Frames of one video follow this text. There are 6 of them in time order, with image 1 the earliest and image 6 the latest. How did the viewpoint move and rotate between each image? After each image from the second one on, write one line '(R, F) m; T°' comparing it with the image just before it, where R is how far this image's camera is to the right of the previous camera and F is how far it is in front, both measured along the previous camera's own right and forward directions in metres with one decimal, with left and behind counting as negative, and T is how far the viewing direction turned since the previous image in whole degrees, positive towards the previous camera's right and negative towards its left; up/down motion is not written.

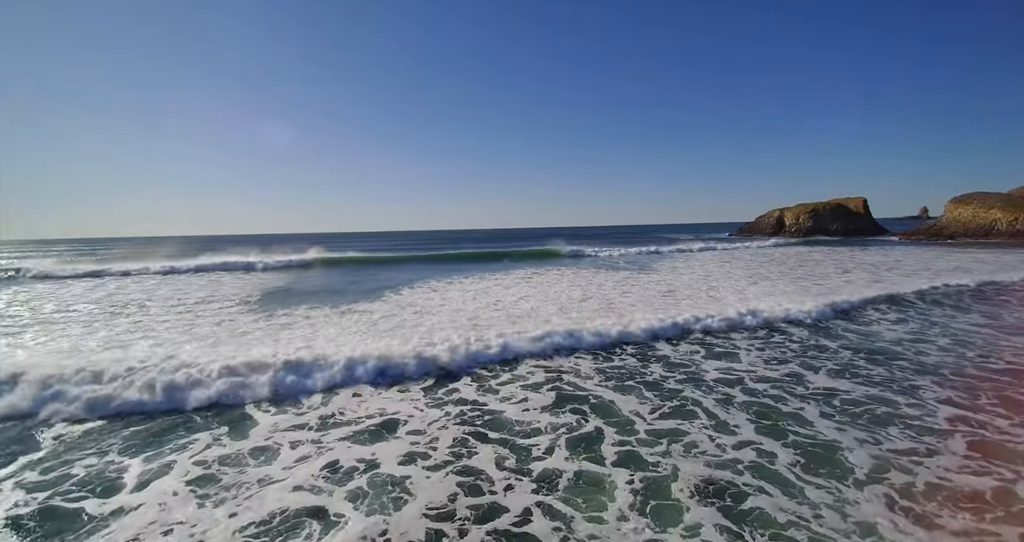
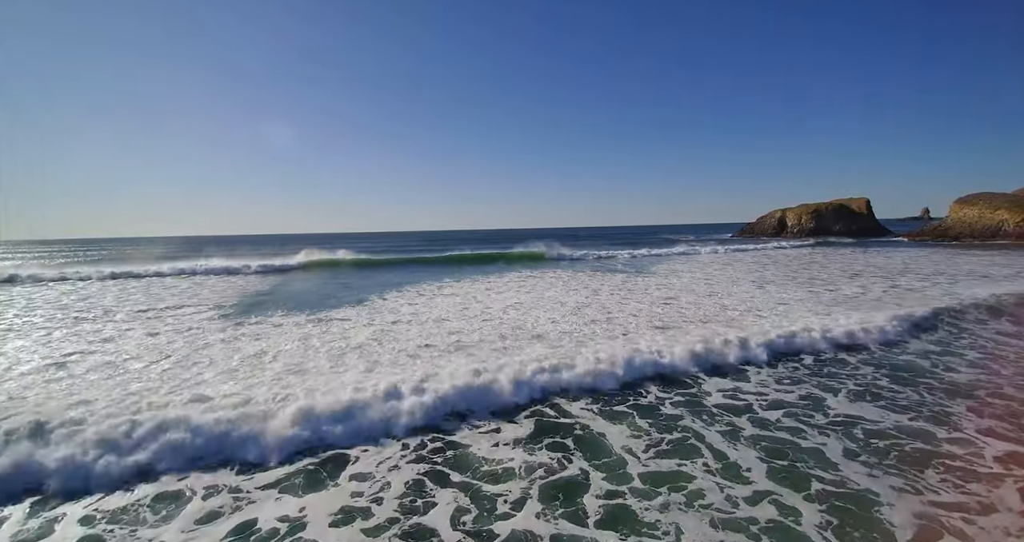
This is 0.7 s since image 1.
(+0.3, +0.8) m; 0°
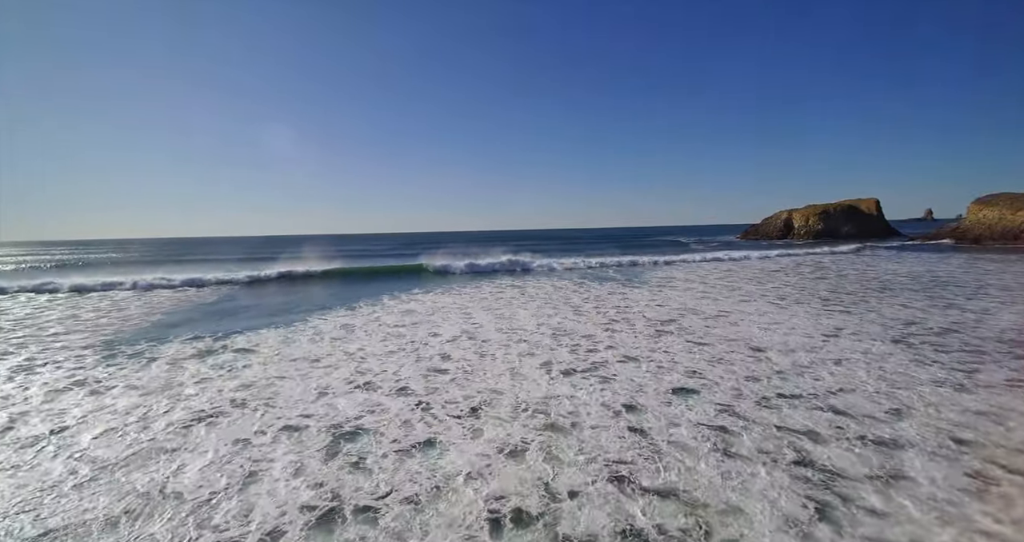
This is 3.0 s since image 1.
(+0.9, +2.4) m; 0°
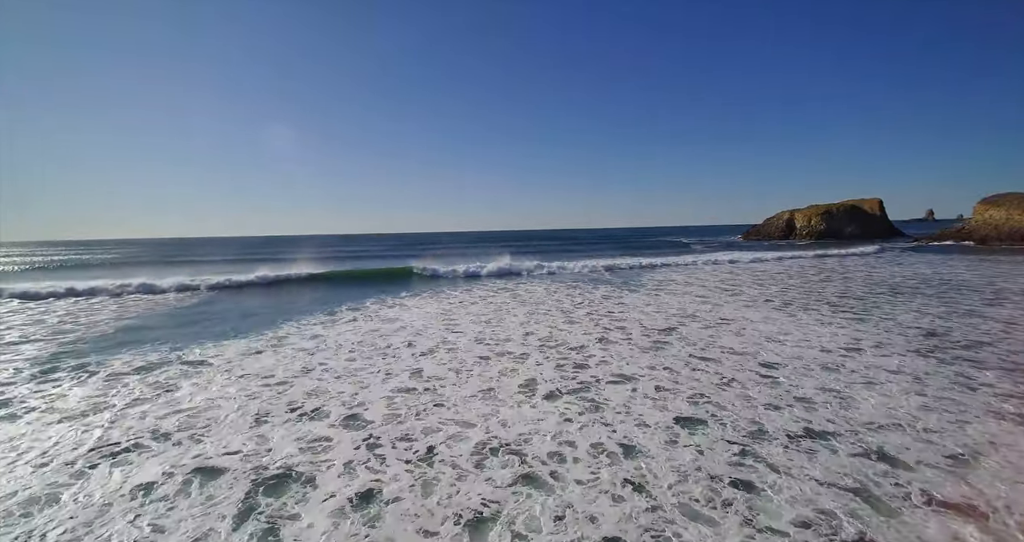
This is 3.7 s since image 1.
(+0.3, +0.8) m; 0°
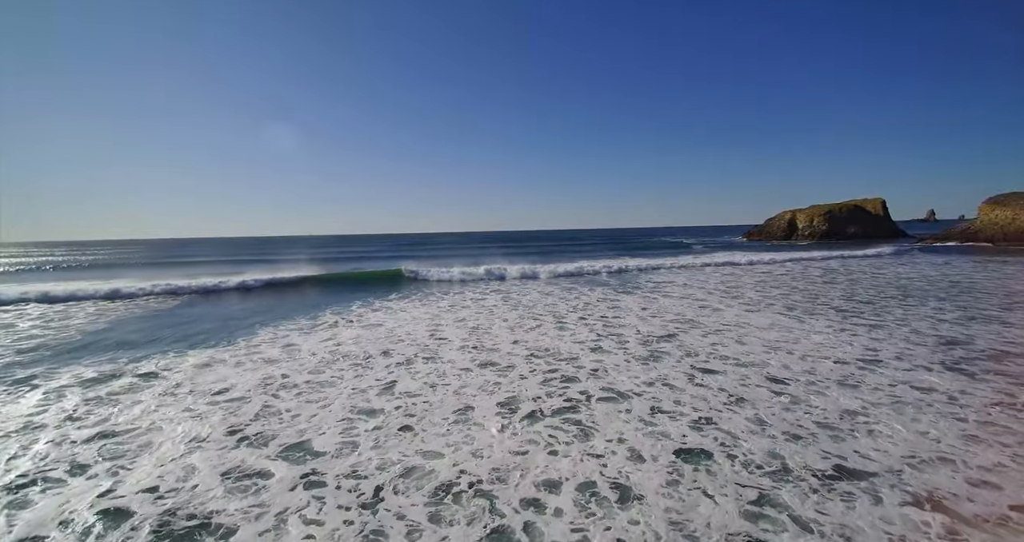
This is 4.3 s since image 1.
(+0.2, +0.6) m; 0°
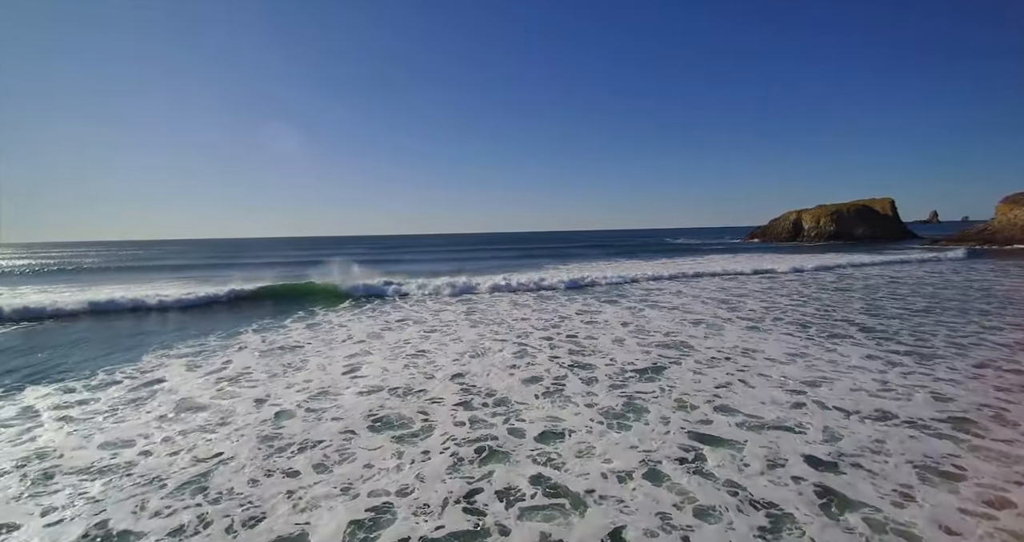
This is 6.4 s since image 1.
(+0.9, +2.1) m; 0°
